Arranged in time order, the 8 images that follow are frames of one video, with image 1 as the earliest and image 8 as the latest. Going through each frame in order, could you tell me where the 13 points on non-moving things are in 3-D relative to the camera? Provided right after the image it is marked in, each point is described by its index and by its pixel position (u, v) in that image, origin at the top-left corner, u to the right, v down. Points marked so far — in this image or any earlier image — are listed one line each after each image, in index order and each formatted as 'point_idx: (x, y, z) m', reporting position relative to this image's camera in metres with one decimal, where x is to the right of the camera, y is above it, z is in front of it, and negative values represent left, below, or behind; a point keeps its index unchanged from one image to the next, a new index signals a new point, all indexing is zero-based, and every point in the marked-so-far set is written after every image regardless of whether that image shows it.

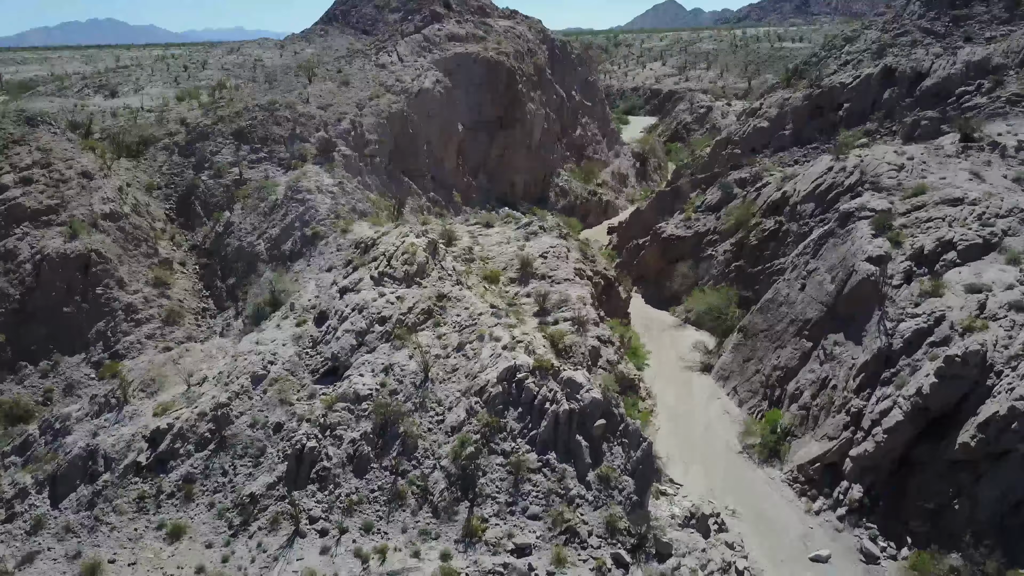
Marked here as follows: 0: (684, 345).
0: (+3.8, -1.3, +19.4) m
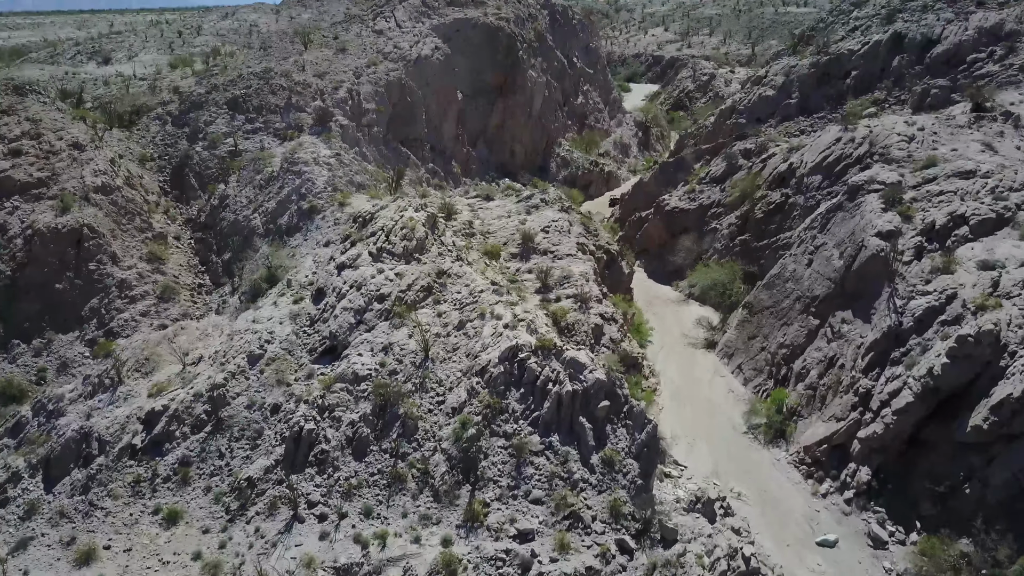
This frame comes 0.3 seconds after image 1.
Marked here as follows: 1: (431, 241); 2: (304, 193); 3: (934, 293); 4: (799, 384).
0: (+3.8, -0.7, +19.1) m
1: (-1.5, +0.9, +15.9) m
2: (-4.3, +2.0, +18.0) m
3: (+6.4, -0.1, +13.3) m
4: (+4.9, -1.6, +14.9) m
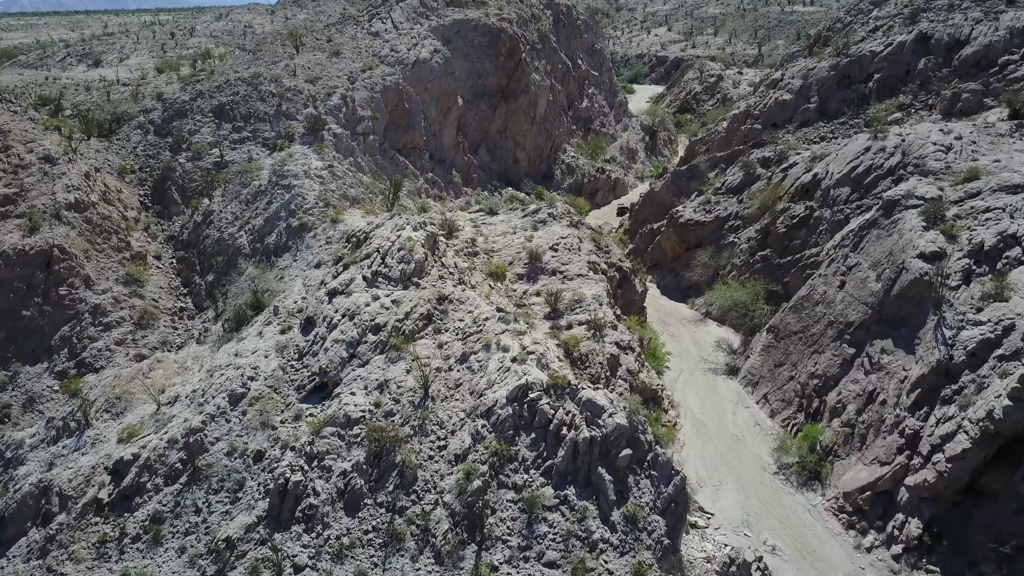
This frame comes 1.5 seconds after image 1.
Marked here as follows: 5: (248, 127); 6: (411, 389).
0: (+4.0, -1.2, +17.9) m
1: (-1.4, +0.4, +14.6) m
2: (-4.2, +1.5, +16.7) m
3: (+6.5, -0.5, +12.0) m
4: (+5.0, -2.0, +13.6) m
5: (-6.0, +3.6, +19.8) m
6: (-1.4, -1.4, +12.3) m
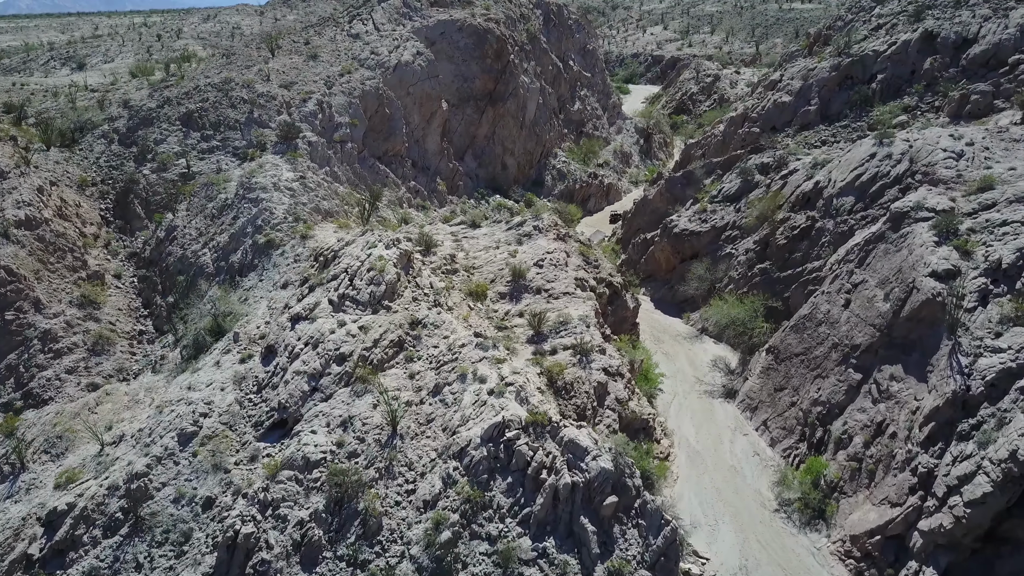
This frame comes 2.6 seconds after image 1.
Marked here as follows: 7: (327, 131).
0: (+3.6, -1.5, +16.8) m
1: (-1.7, +0.1, +13.6) m
2: (-4.5, +1.2, +15.6) m
3: (+6.2, -0.8, +10.9) m
4: (+4.7, -2.4, +12.5) m
5: (-6.3, +3.3, +18.7) m
6: (-1.7, -1.8, +11.3) m
7: (-4.2, +3.6, +20.0) m
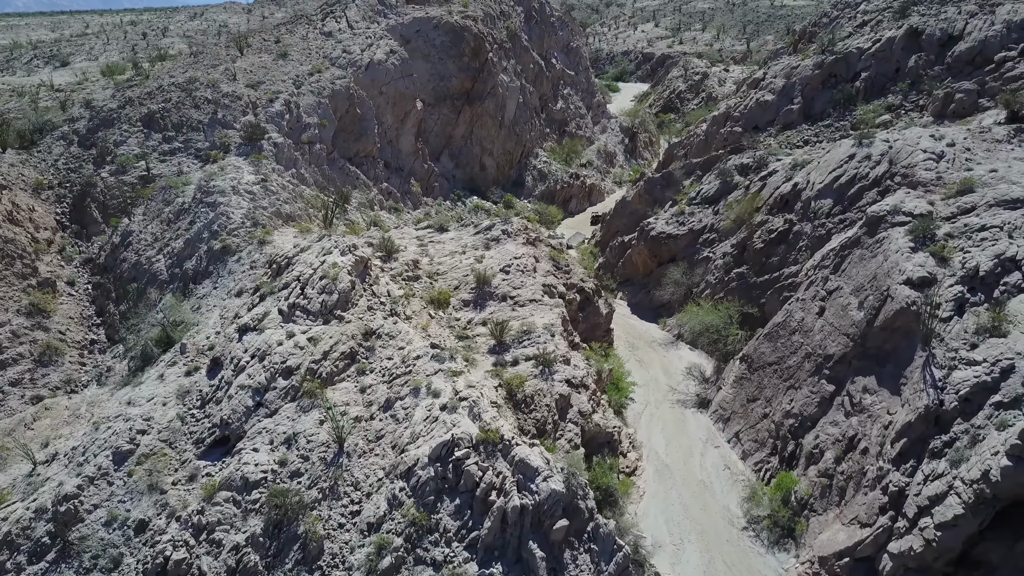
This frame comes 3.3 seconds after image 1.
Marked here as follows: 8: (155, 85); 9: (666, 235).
0: (+3.1, -1.6, +16.3) m
1: (-2.3, 0.0, +13.1) m
2: (-5.1, +1.0, +15.1) m
3: (+5.6, -0.9, +10.4) m
4: (+4.1, -2.5, +12.0) m
5: (-6.9, +3.2, +18.2) m
6: (-2.3, -1.9, +10.8) m
7: (-4.8, +3.5, +19.4) m
8: (-8.0, +4.6, +19.6) m
9: (+3.4, +1.2, +19.5) m
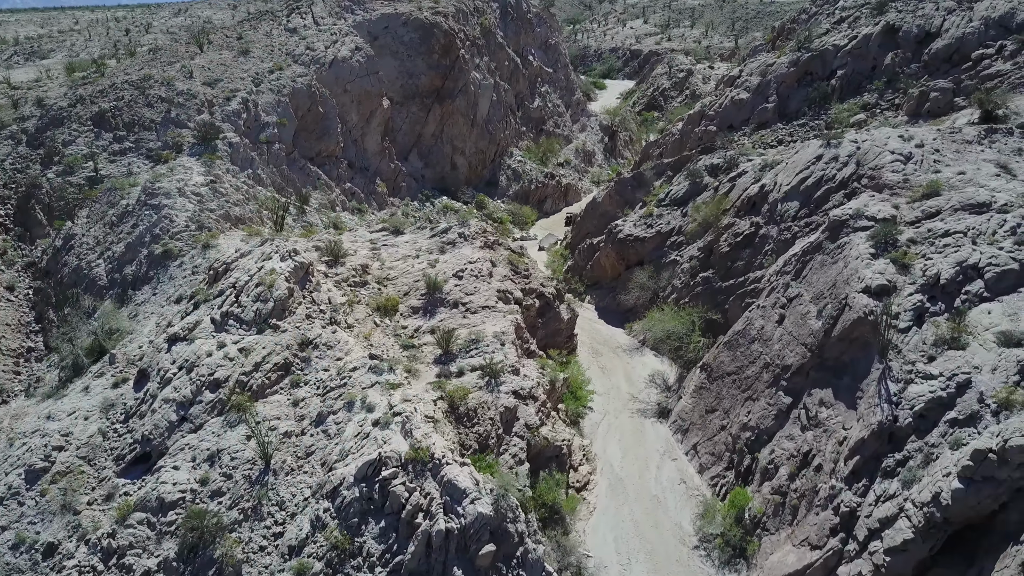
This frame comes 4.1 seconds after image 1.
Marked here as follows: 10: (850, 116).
0: (+2.3, -1.7, +15.8) m
1: (-3.1, -0.1, +12.5) m
2: (-5.9, +0.9, +14.6) m
3: (+4.9, -1.0, +9.9) m
4: (+3.3, -2.6, +11.5) m
5: (-7.7, +3.1, +17.6) m
6: (-3.1, -2.0, +10.2) m
7: (-5.6, +3.4, +18.9) m
8: (-8.8, +4.5, +19.0) m
9: (+2.7, +1.1, +19.0) m
10: (+7.3, +3.7, +18.9) m
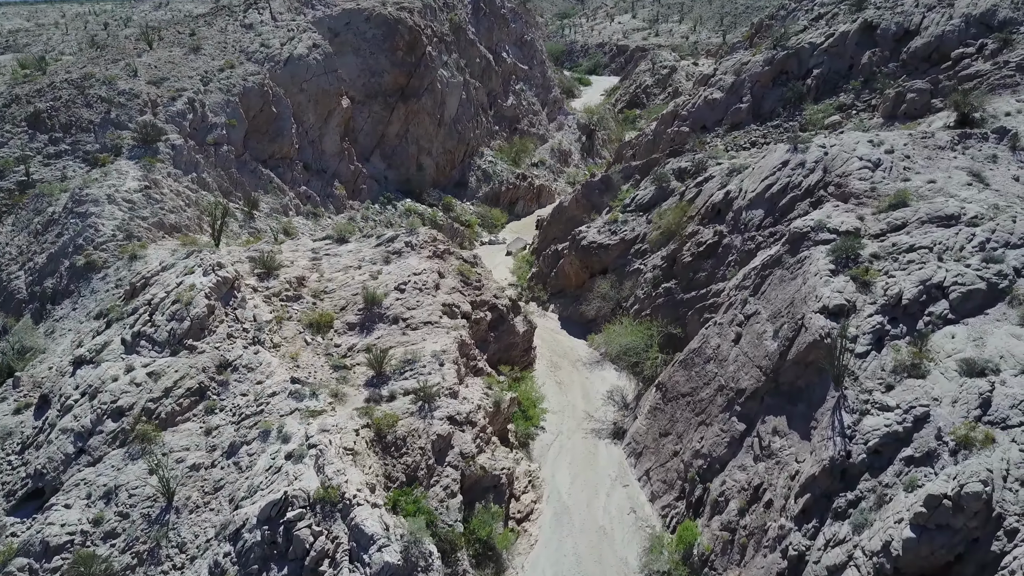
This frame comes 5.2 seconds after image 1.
0: (+1.4, -1.9, +15.0) m
1: (-3.9, -0.4, +11.7) m
2: (-6.7, +0.7, +13.7) m
3: (+4.0, -1.3, +9.1) m
4: (+2.5, -2.8, +10.7) m
5: (-8.6, +2.9, +16.8) m
6: (-3.9, -2.3, +9.4) m
7: (-6.5, +3.2, +18.0) m
8: (-9.6, +4.3, +18.2) m
9: (+1.8, +0.9, +18.2) m
10: (+6.5, +3.5, +18.1) m
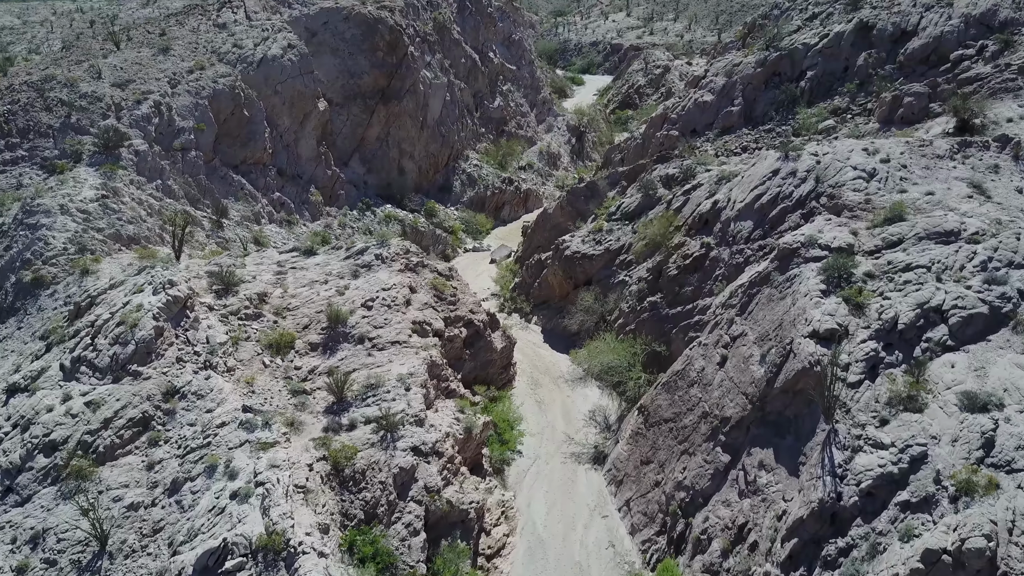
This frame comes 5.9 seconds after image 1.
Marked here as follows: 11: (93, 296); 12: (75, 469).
0: (+1.0, -2.1, +14.3) m
1: (-4.3, -0.6, +11.0) m
2: (-7.1, +0.5, +13.0) m
3: (+3.6, -1.6, +8.4) m
4: (+2.1, -3.1, +10.0) m
5: (-8.9, +2.6, +16.0) m
6: (-4.3, -2.5, +8.7) m
7: (-6.9, +3.0, +17.3) m
8: (-10.0, +4.1, +17.4) m
9: (+1.4, +0.7, +17.5) m
10: (+6.1, +3.3, +17.4) m
11: (-5.6, -0.1, +11.7) m
12: (-4.6, -1.9, +9.2) m
